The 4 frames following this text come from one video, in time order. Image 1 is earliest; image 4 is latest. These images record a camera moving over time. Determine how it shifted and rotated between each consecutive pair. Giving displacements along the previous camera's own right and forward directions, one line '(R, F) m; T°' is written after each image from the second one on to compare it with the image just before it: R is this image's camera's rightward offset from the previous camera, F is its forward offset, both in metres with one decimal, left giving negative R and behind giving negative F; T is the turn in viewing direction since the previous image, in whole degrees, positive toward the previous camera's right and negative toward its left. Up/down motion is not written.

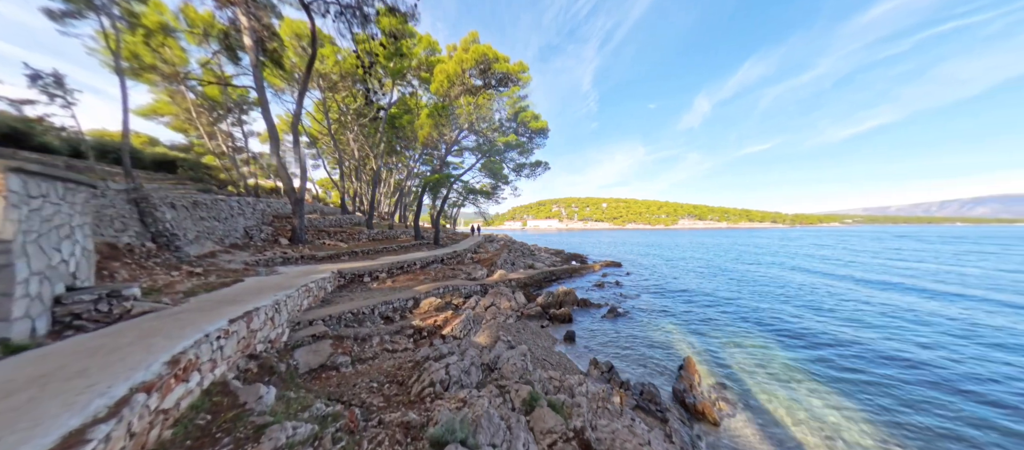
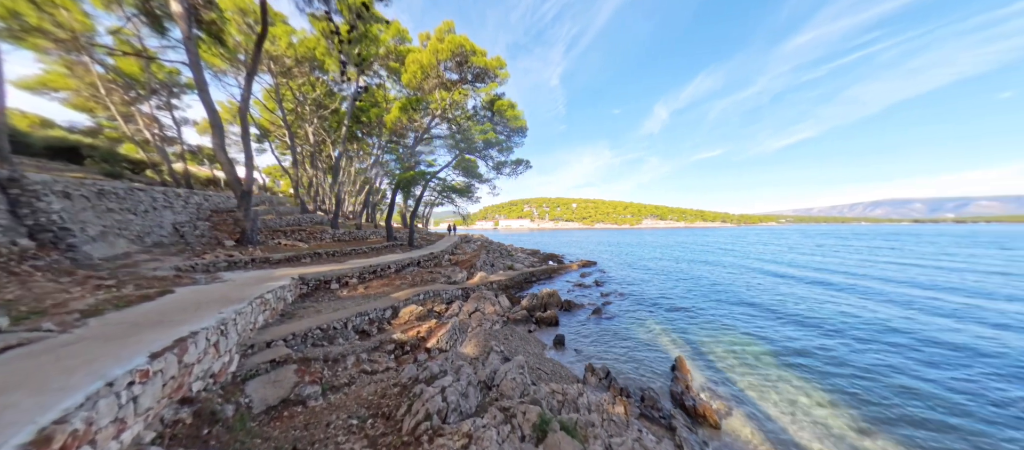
(-0.6, +0.6) m; +6°
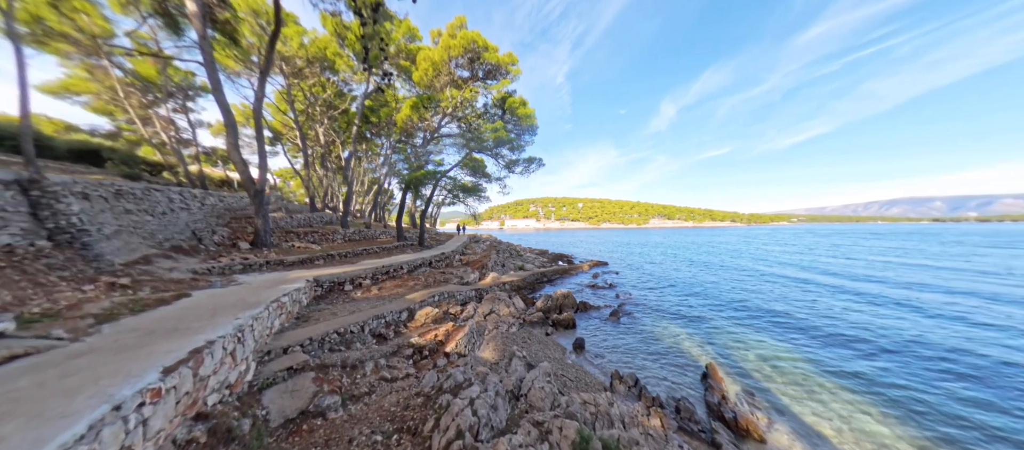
(-0.5, +0.4) m; -1°
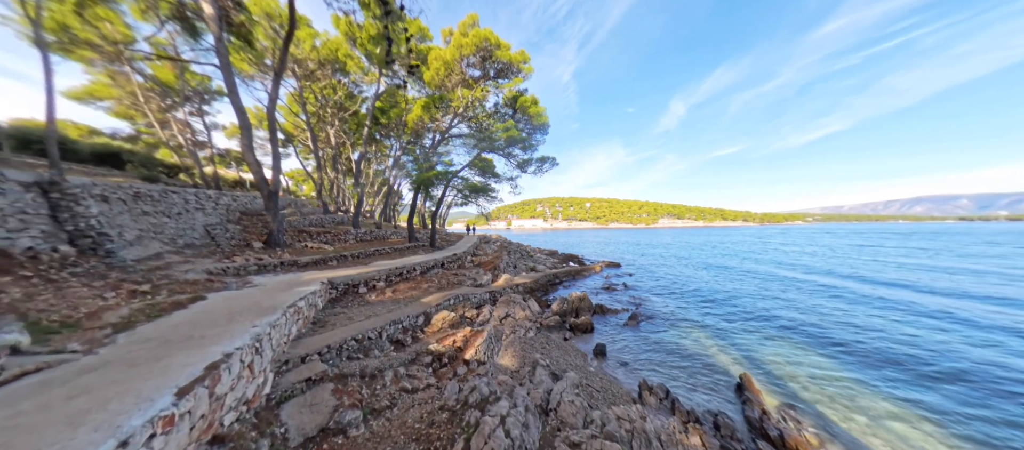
(-0.5, +0.4) m; -2°
